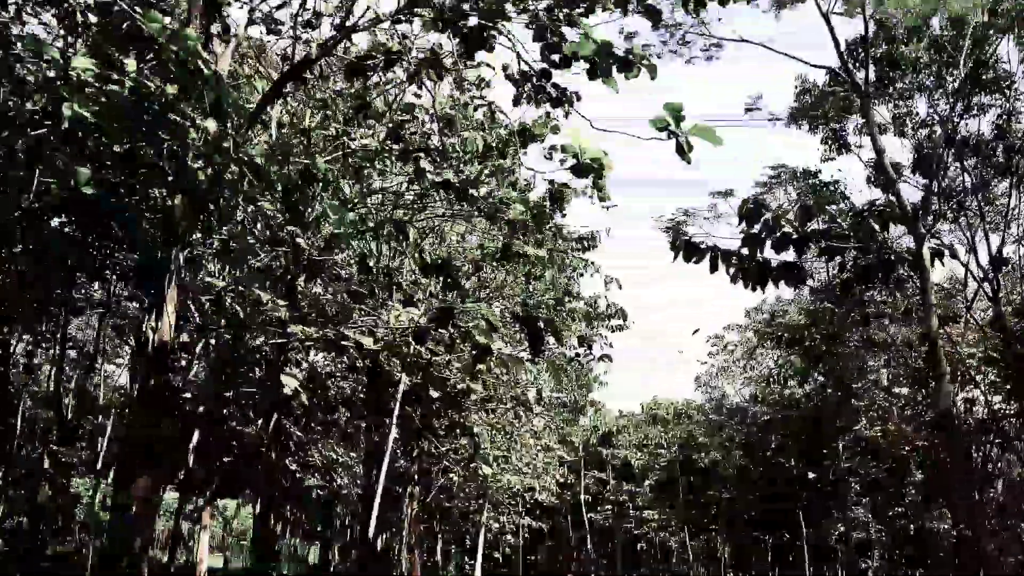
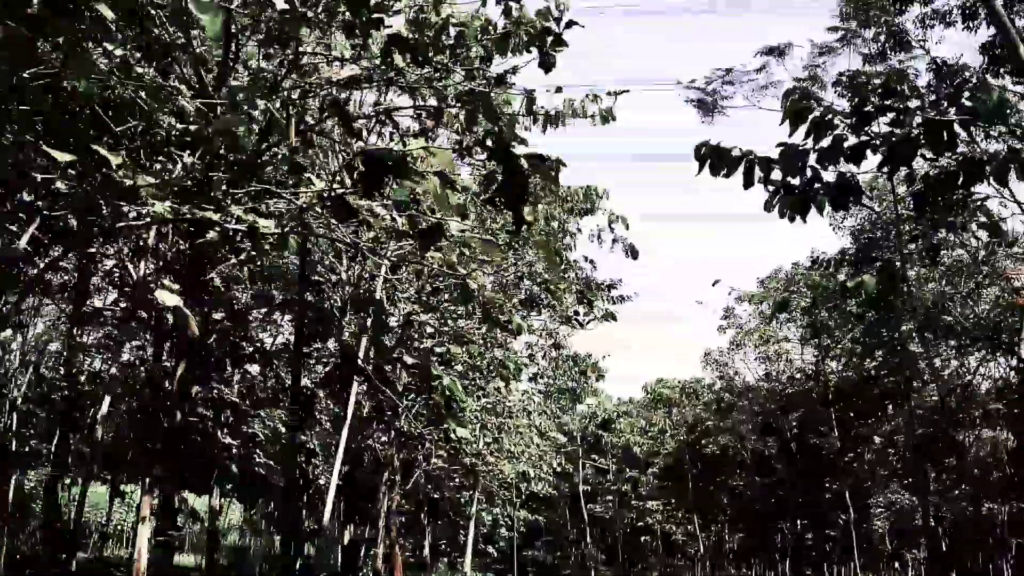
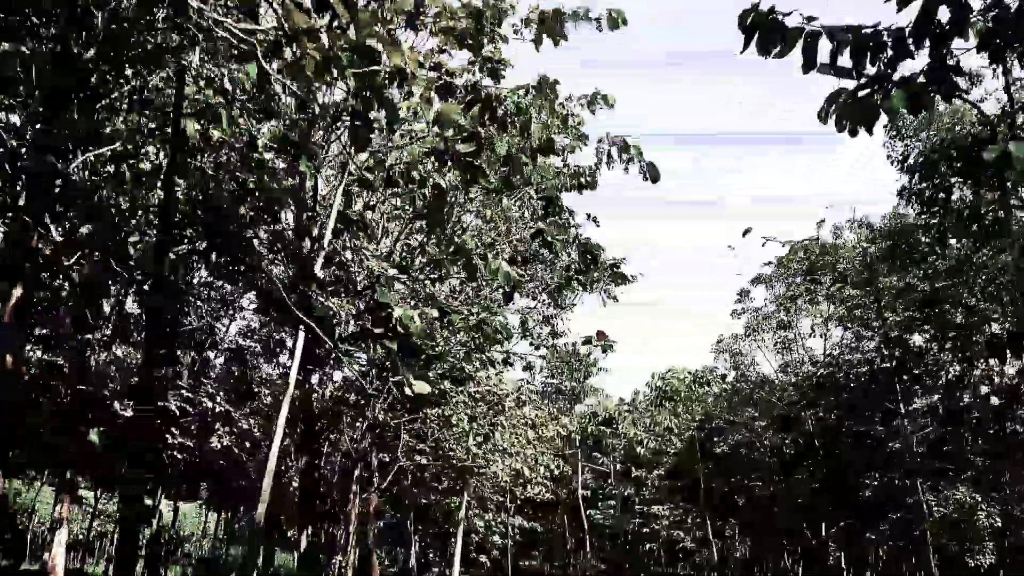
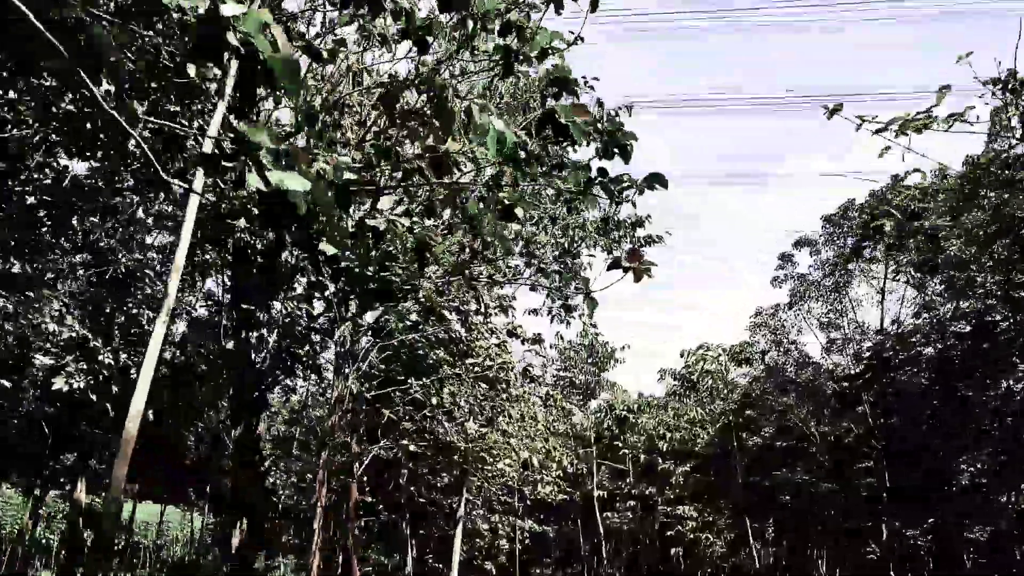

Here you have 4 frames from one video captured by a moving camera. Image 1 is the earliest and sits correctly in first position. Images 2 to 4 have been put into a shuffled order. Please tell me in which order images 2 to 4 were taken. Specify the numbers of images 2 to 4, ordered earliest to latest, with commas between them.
2, 3, 4
